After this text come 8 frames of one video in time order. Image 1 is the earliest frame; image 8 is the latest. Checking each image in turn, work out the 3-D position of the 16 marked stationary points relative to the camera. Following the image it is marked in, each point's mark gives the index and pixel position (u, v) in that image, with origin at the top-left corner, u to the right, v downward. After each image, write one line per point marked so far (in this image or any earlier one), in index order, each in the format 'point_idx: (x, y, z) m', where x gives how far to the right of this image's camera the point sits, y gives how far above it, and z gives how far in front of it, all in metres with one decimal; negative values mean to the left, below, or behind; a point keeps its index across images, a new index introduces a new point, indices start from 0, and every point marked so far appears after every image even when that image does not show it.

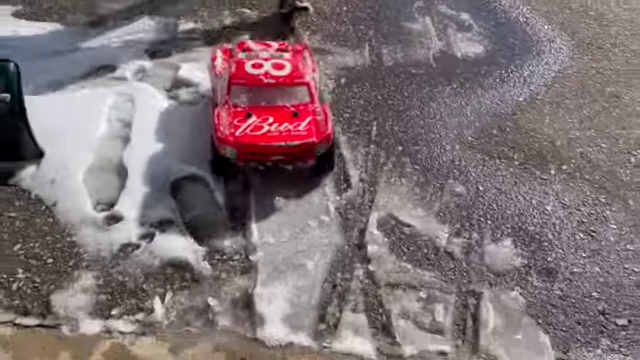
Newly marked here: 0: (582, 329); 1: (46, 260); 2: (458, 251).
0: (+0.9, -0.5, +1.7) m
1: (-1.0, -0.2, +1.9) m
2: (+0.5, -0.3, +1.9) m
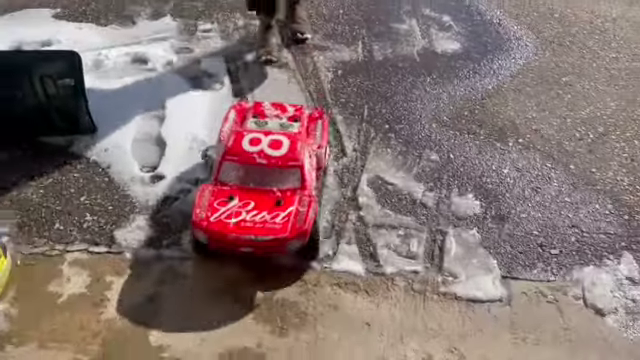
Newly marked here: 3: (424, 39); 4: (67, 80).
0: (+0.9, -0.4, +2.2) m
1: (-1.0, -0.1, +2.4) m
2: (+0.5, -0.1, +2.5) m
3: (+0.7, +1.0, +3.7) m
4: (-1.2, +0.5, +2.5) m
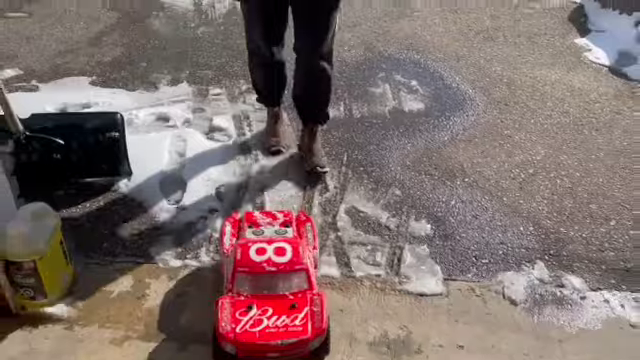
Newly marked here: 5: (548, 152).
0: (+0.9, -0.5, +2.9) m
1: (-1.1, -0.3, +3.2) m
2: (+0.4, -0.3, +3.2) m
3: (+0.6, +0.7, +4.5) m
4: (-1.3, +0.3, +3.2) m
5: (+1.7, +0.2, +3.9) m
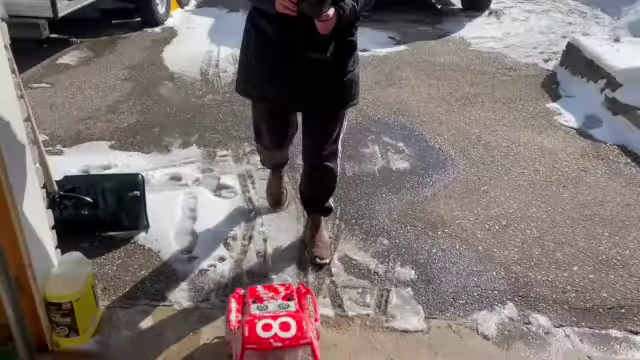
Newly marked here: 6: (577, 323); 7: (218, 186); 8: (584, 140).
0: (+0.8, -0.8, +3.3) m
1: (-1.1, -0.6, +3.6) m
2: (+0.4, -0.6, +3.6) m
3: (+0.6, +0.2, +5.0) m
4: (-1.3, -0.1, +3.7) m
5: (+1.7, -0.2, +4.4) m
6: (+1.6, -0.9, +3.2) m
7: (-0.9, 0.0, +4.5) m
8: (+2.8, +0.4, +5.5) m
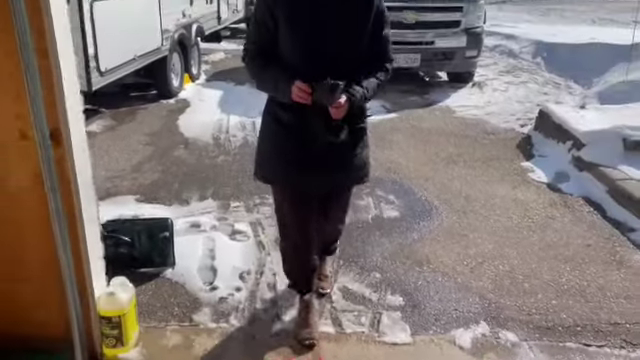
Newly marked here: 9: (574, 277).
0: (+0.8, -1.1, +3.9) m
1: (-1.1, -1.0, +4.2) m
2: (+0.4, -1.0, +4.2) m
3: (+0.6, -0.3, +5.7) m
4: (-1.3, -0.4, +4.4) m
5: (+1.7, -0.6, +5.1) m
6: (+1.6, -1.2, +3.8) m
7: (-0.9, -0.5, +5.2) m
8: (+2.8, -0.1, +6.3) m
9: (+2.2, -0.9, +4.6) m
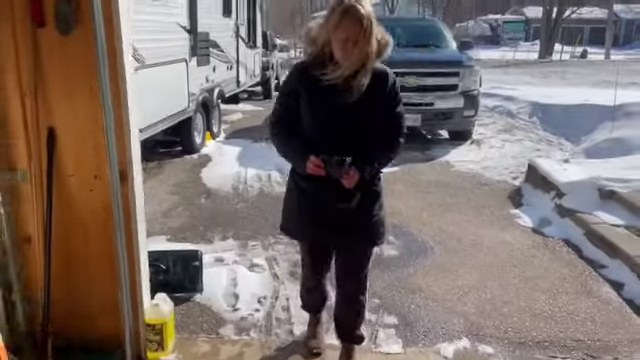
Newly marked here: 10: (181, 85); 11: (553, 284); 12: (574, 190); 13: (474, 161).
0: (+0.9, -1.4, +4.6) m
1: (-1.0, -1.3, +4.9) m
2: (+0.5, -1.3, +5.0) m
3: (+0.7, -0.9, +6.5) m
4: (-1.3, -0.8, +5.2) m
5: (+1.8, -1.1, +5.8) m
6: (+1.7, -1.5, +4.5) m
7: (-0.8, -1.0, +6.0) m
8: (+2.9, -0.7, +7.0) m
9: (+2.3, -1.3, +5.3) m
10: (-2.7, +1.9, +10.3) m
11: (+2.5, -1.1, +5.7) m
12: (+3.7, -0.1, +7.6) m
13: (+3.2, +0.4, +11.0) m
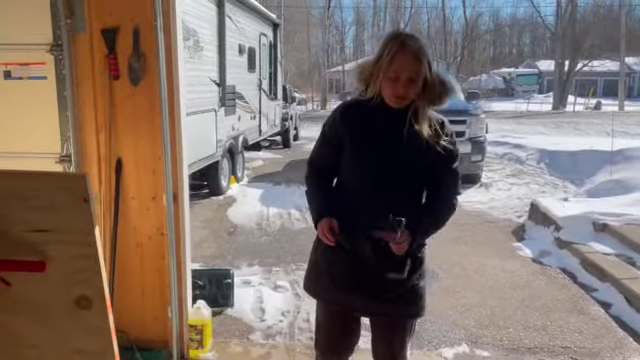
0: (+1.1, -1.7, +5.2) m
1: (-0.9, -1.6, +5.7) m
2: (+0.7, -1.6, +5.6) m
3: (+0.9, -1.3, +7.2) m
4: (-1.1, -1.1, +6.0) m
5: (+2.0, -1.5, +6.4) m
6: (+1.8, -1.7, +5.1) m
7: (-0.6, -1.4, +6.7) m
8: (+3.2, -1.2, +7.7) m
9: (+2.5, -1.6, +5.9) m
10: (-2.4, +1.0, +11.3) m
11: (+2.7, -1.5, +6.3) m
12: (+4.0, -0.7, +8.3) m
13: (+3.6, -0.5, +11.7) m
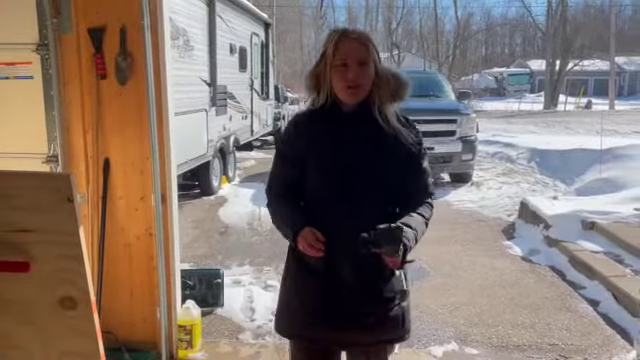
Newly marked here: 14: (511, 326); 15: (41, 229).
0: (+1.0, -1.7, +5.3) m
1: (-1.0, -1.6, +5.6) m
2: (+0.6, -1.6, +5.6) m
3: (+0.8, -1.3, +7.2) m
4: (-1.2, -1.1, +6.0) m
5: (+1.9, -1.5, +6.5) m
6: (+1.7, -1.7, +5.1) m
7: (-0.7, -1.4, +6.7) m
8: (+3.0, -1.2, +7.7) m
9: (+2.4, -1.6, +5.9) m
10: (-2.6, +1.1, +11.3) m
11: (+2.6, -1.5, +6.3) m
12: (+3.9, -0.7, +8.3) m
13: (+3.4, -0.5, +11.7) m
14: (+2.1, -1.6, +5.6) m
15: (-1.4, -0.3, +2.7) m
